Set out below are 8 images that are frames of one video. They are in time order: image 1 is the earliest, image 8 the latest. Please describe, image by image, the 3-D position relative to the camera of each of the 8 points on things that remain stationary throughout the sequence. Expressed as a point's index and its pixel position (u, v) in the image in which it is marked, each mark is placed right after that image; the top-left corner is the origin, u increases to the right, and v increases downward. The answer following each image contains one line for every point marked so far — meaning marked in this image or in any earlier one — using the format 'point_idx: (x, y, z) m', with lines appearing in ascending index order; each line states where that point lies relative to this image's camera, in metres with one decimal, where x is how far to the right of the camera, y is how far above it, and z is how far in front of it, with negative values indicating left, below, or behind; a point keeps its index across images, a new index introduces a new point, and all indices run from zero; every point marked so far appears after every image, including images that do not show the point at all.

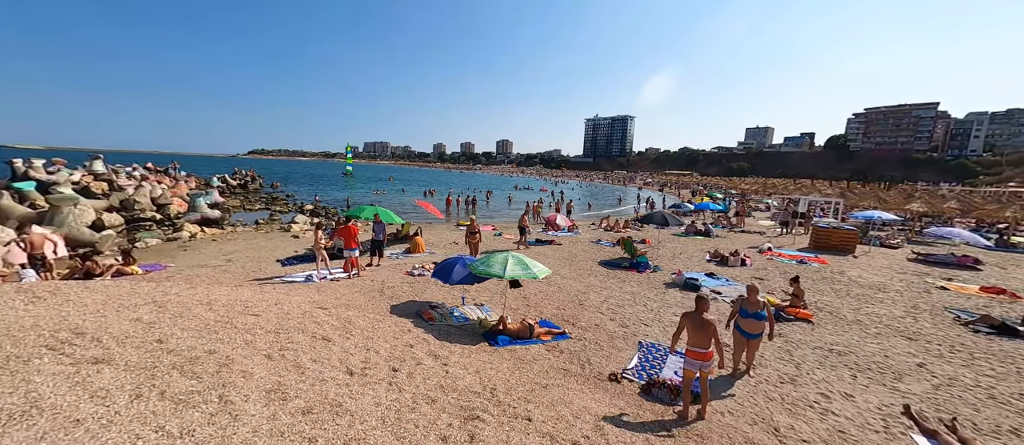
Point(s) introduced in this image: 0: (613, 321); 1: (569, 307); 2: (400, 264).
0: (+2.2, -2.1, +8.0) m
1: (+1.4, -2.0, +8.8) m
2: (-3.6, -1.3, +12.1) m
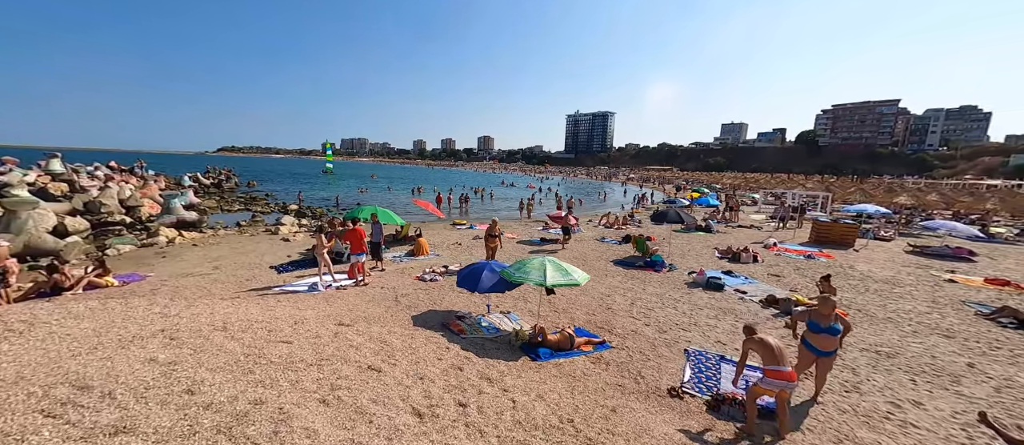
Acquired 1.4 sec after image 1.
0: (+2.8, -2.1, +7.6) m
1: (+1.9, -2.0, +8.3) m
2: (-3.2, -1.4, +11.3) m
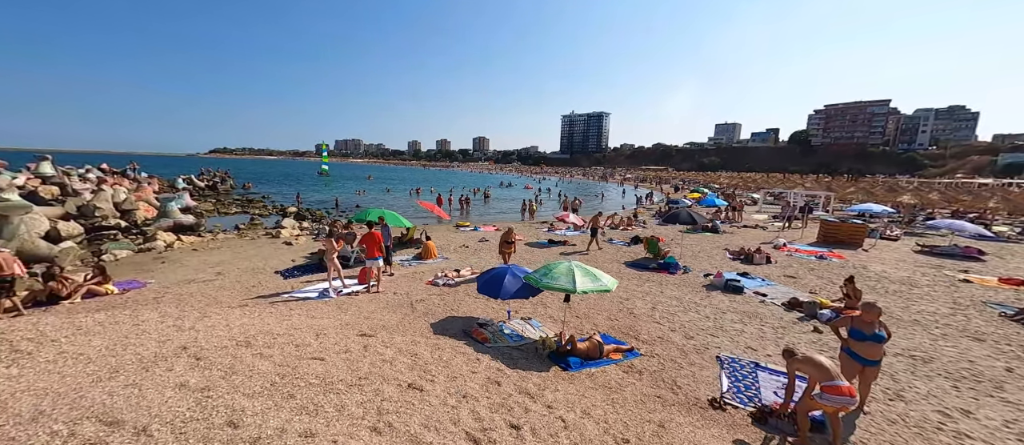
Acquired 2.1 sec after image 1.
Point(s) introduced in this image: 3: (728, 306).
0: (+3.2, -2.2, +7.4) m
1: (+2.4, -2.0, +8.1) m
2: (-2.8, -1.5, +11.0) m
3: (+5.1, -2.0, +8.8) m
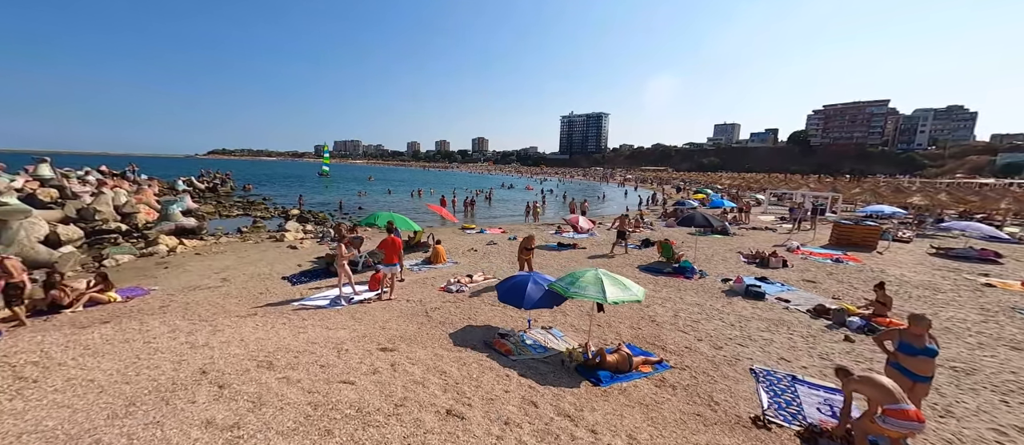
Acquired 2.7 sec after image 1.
0: (+3.6, -2.3, +7.1) m
1: (+2.8, -2.1, +7.8) m
2: (-2.4, -1.6, +10.7) m
3: (+5.5, -2.1, +8.5) m
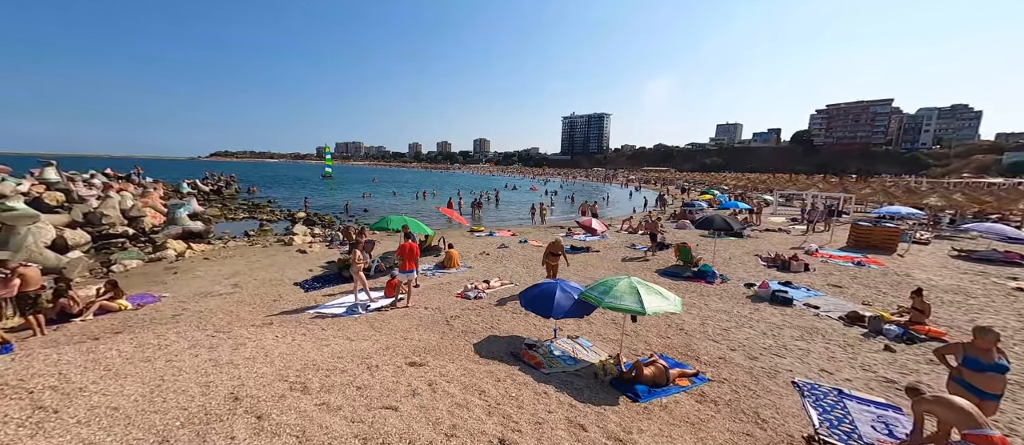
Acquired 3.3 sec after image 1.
0: (+4.1, -2.4, +6.8) m
1: (+3.2, -2.2, +7.5) m
2: (-1.9, -1.7, +10.5) m
3: (+6.0, -2.2, +8.3) m
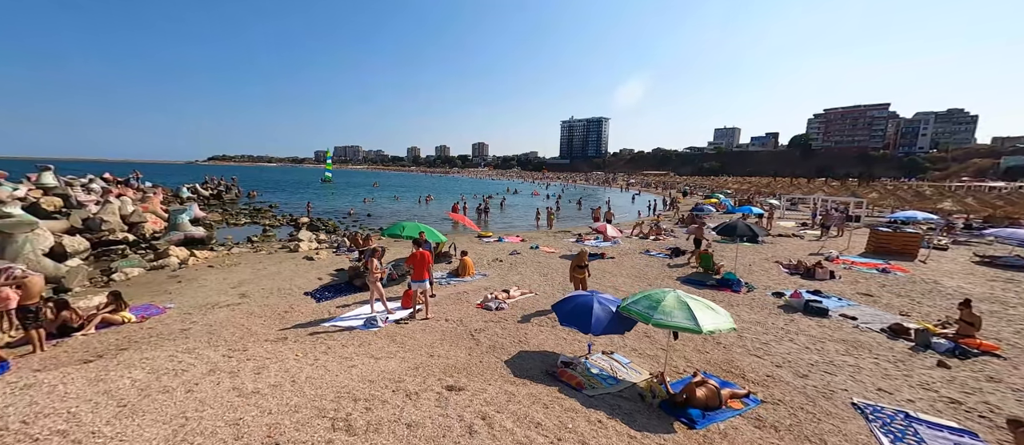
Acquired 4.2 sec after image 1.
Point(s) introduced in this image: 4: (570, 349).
0: (+4.7, -2.5, +6.4) m
1: (+3.8, -2.4, +7.1) m
2: (-1.4, -1.9, +10.1) m
3: (+6.5, -2.3, +7.9) m
4: (+1.1, -2.3, +6.9) m
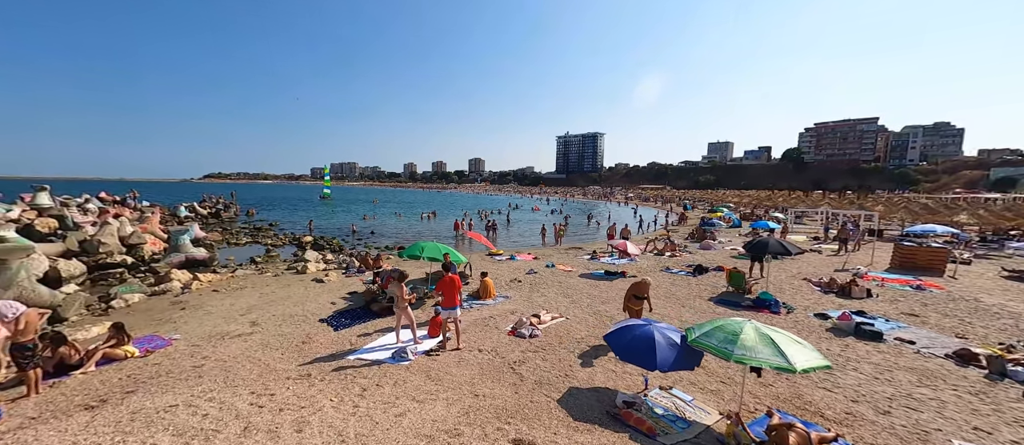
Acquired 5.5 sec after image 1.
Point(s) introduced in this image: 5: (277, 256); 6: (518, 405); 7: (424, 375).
0: (+5.5, -2.8, +5.9) m
1: (+4.6, -2.8, +6.6) m
2: (-0.6, -2.4, +9.5) m
3: (+7.3, -2.7, +7.3) m
4: (+1.9, -2.7, +6.3) m
5: (-12.2, -1.7, +19.5) m
6: (+0.1, -2.6, +5.4) m
7: (-1.5, -2.5, +6.3) m
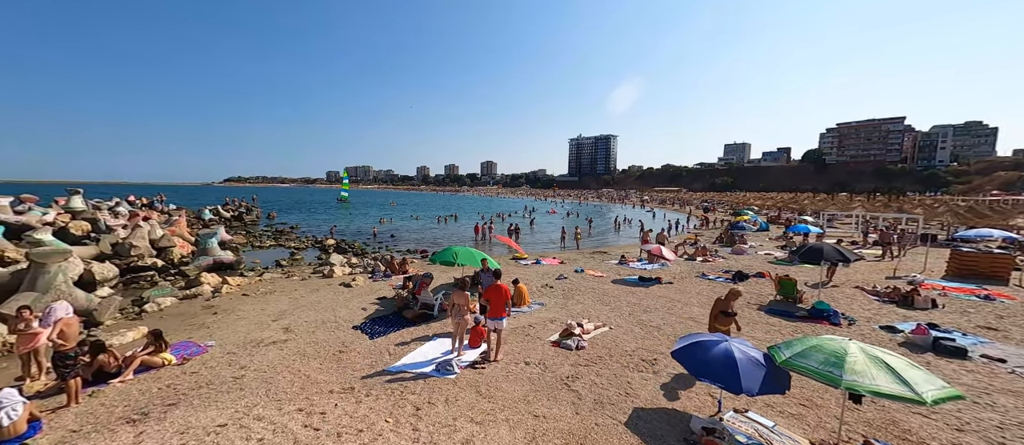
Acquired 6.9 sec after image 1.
0: (+6.3, -2.9, +5.2) m
1: (+5.5, -2.9, +5.9) m
2: (+0.4, -2.5, +9.0) m
3: (+8.2, -2.8, +6.6) m
4: (+2.8, -2.8, +5.7) m
5: (-10.8, -1.9, +19.4) m
6: (+1.0, -2.7, +4.9) m
7: (-0.6, -2.6, +5.8) m
